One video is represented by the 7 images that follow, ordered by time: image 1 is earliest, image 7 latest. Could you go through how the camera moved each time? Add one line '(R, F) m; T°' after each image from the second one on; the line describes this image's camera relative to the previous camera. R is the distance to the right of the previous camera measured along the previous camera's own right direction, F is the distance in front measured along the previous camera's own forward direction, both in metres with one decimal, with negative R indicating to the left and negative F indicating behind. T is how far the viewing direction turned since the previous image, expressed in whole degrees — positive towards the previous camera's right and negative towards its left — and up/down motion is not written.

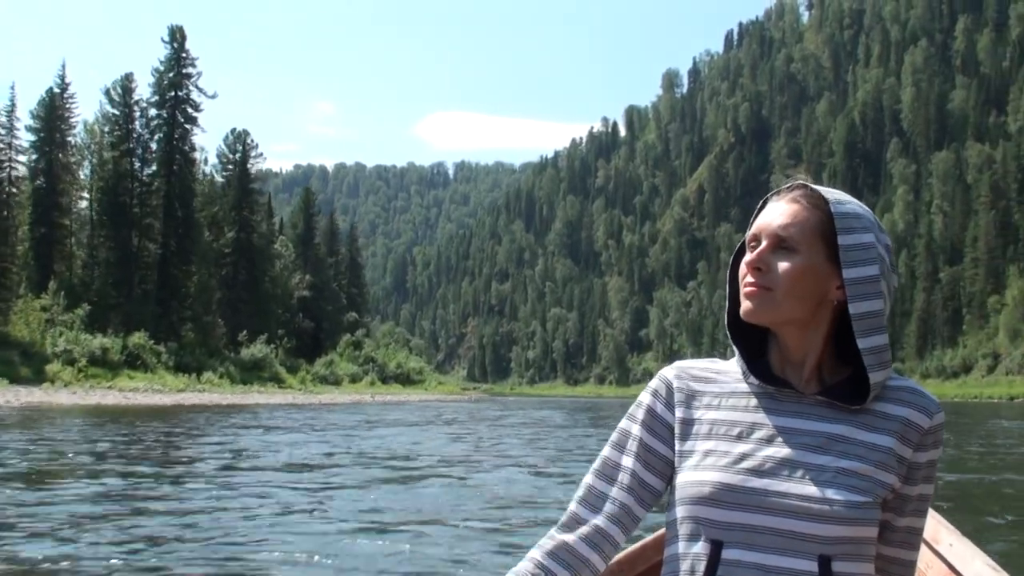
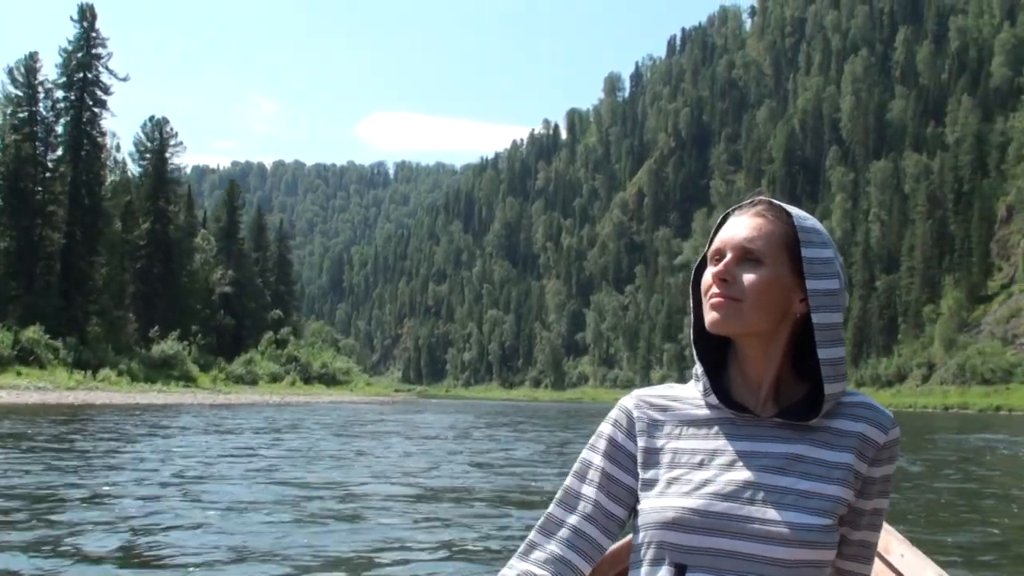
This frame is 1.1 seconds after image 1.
(+0.4, +1.6) m; +3°
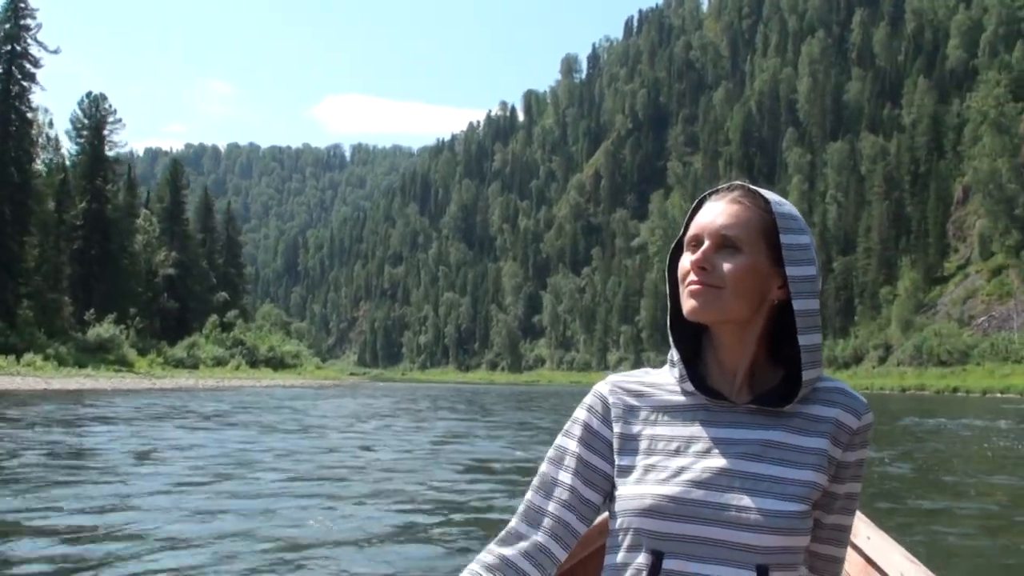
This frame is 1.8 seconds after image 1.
(+0.2, +1.1) m; +2°
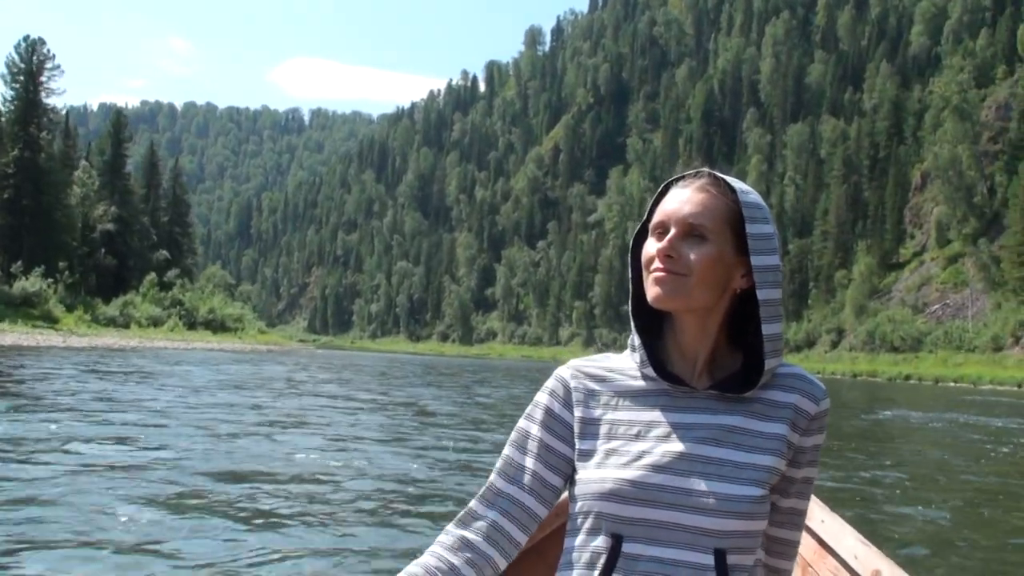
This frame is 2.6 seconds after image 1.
(+0.2, +1.3) m; +2°
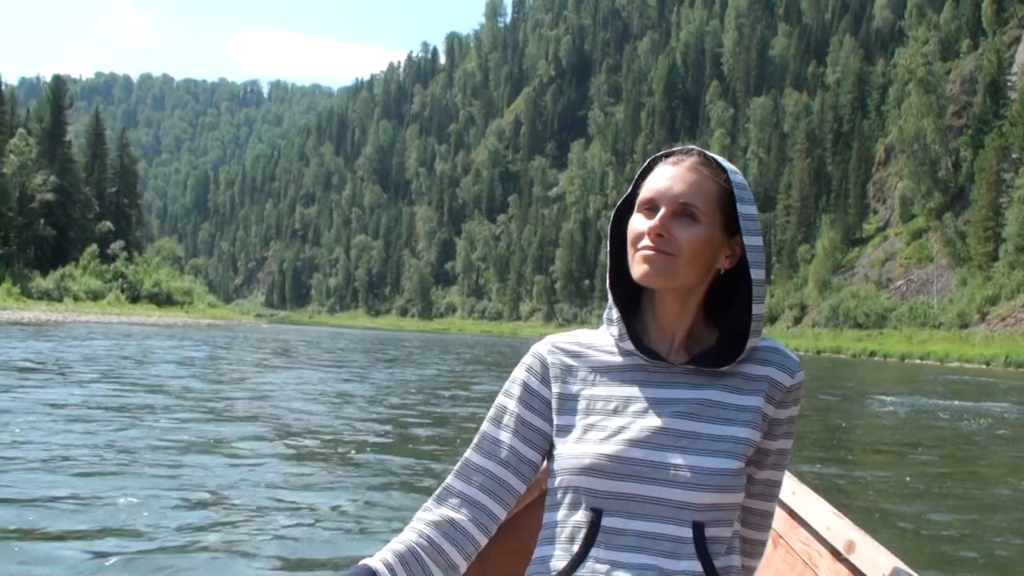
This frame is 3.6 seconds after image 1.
(+0.2, +1.5) m; +2°
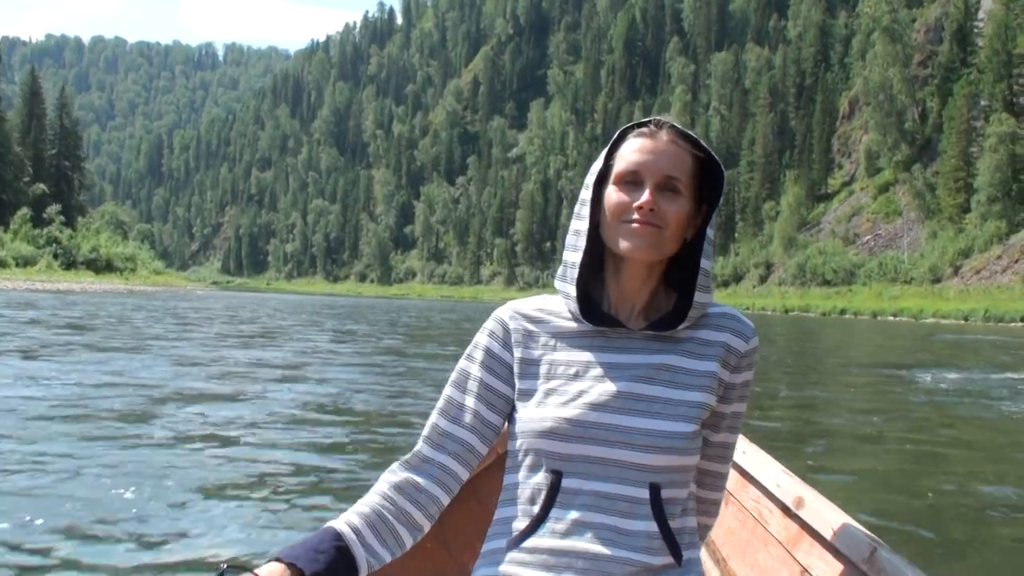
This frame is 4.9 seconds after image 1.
(+0.2, +2.0) m; +2°
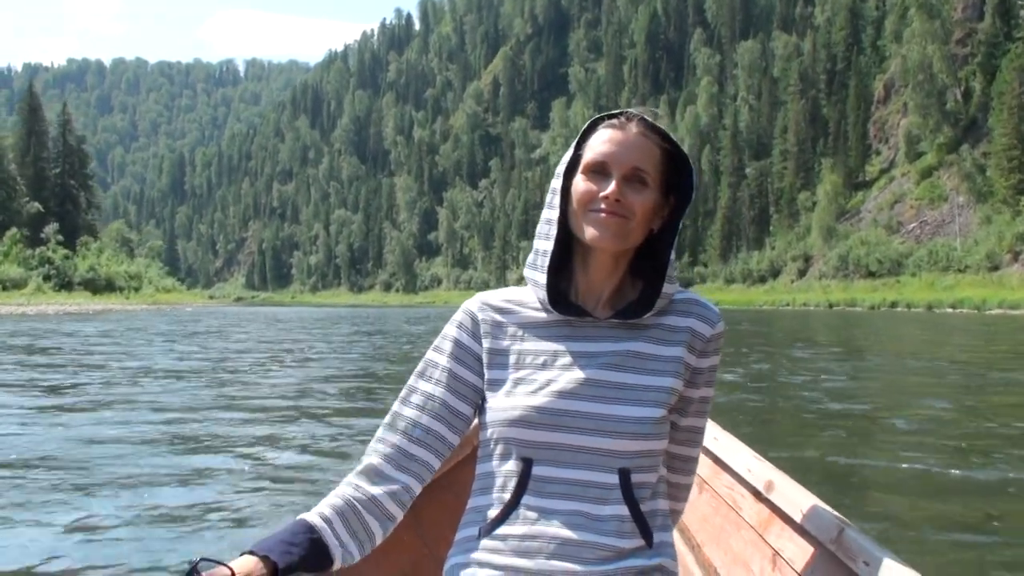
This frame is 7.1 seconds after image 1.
(+0.2, +3.0) m; -1°
